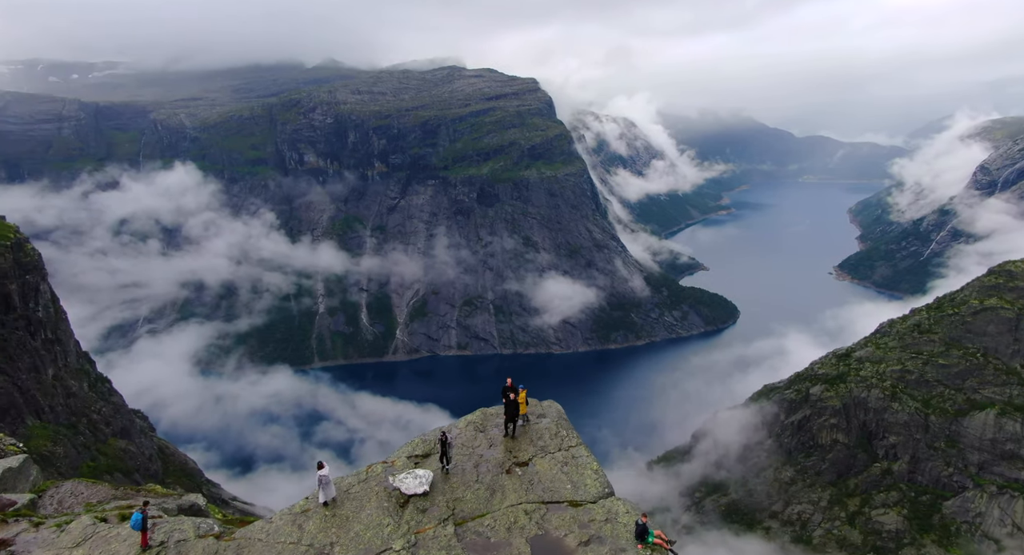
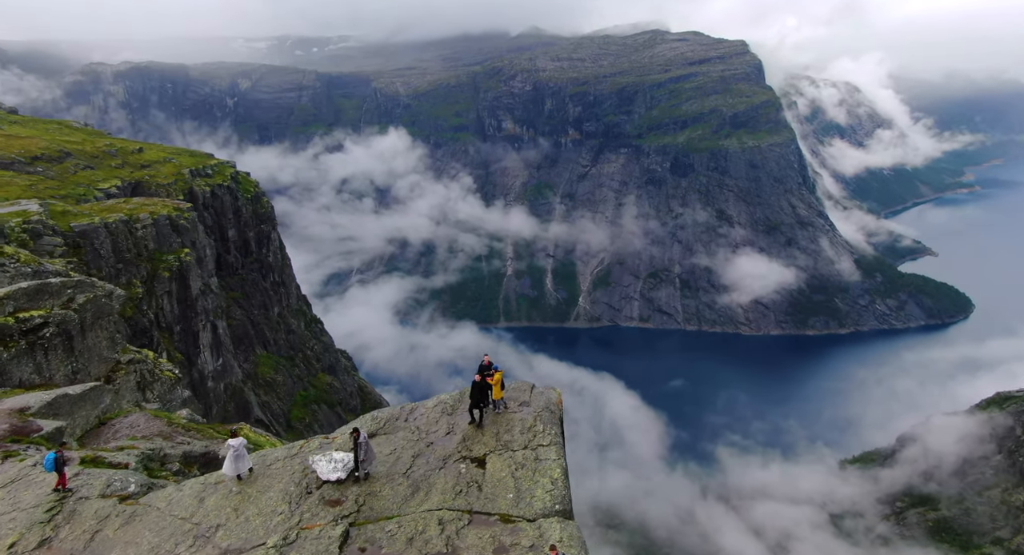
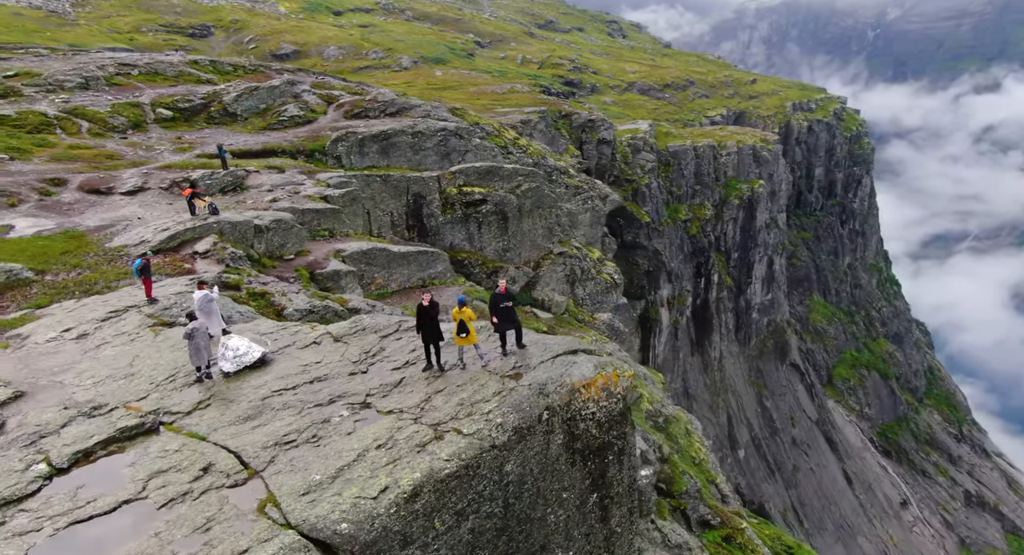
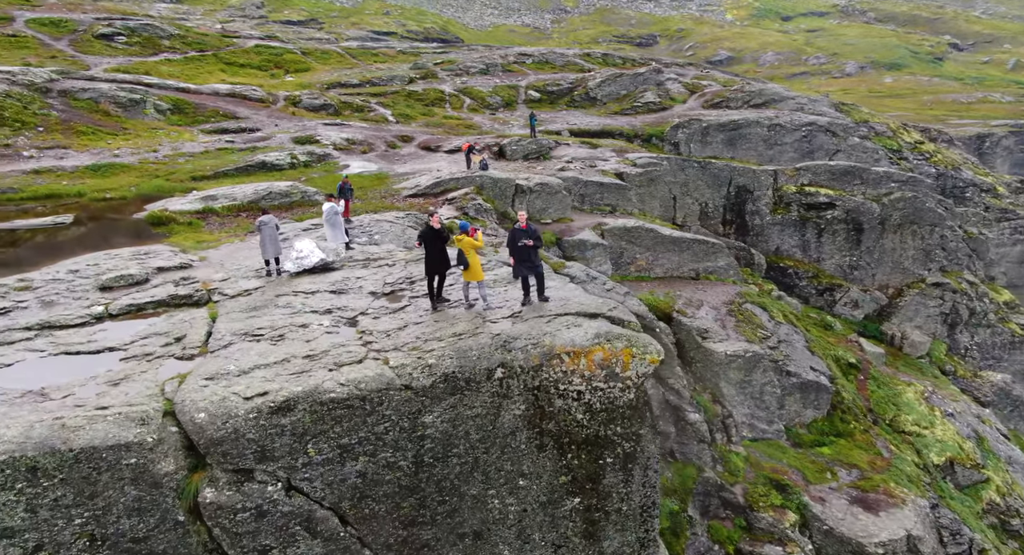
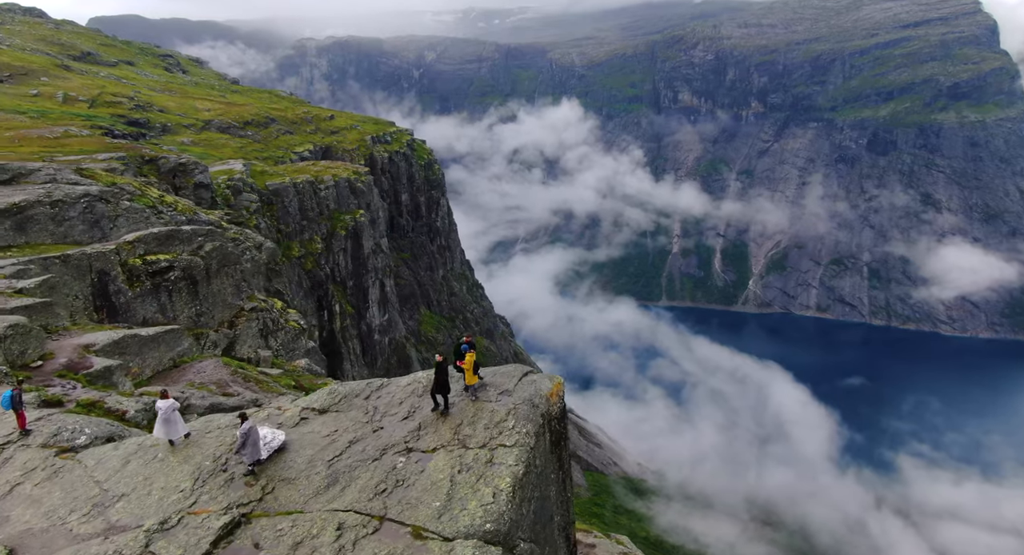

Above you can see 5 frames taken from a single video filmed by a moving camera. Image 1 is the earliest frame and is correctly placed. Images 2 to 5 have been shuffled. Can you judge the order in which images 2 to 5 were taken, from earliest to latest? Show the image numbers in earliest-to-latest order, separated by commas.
2, 5, 3, 4
